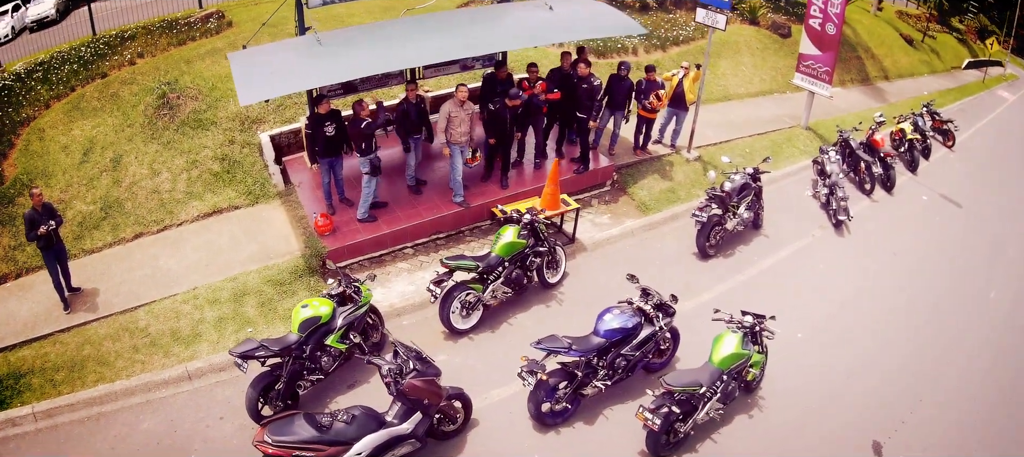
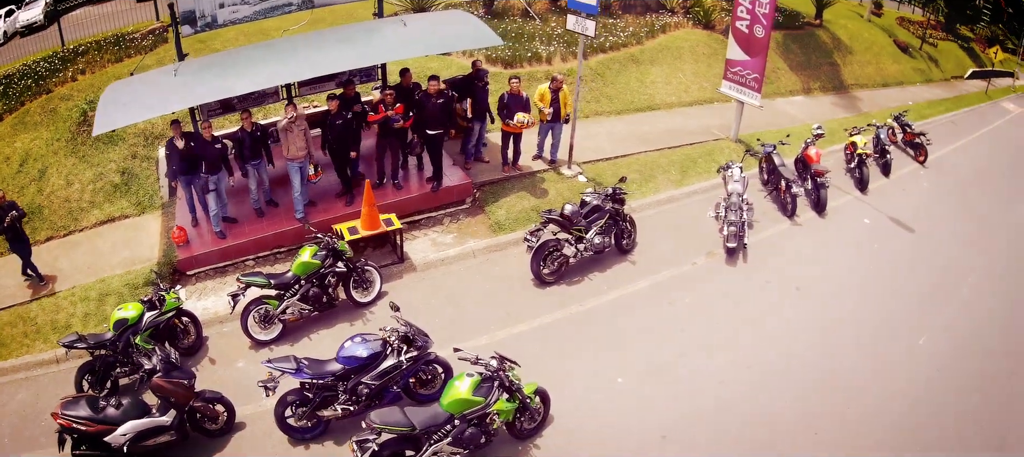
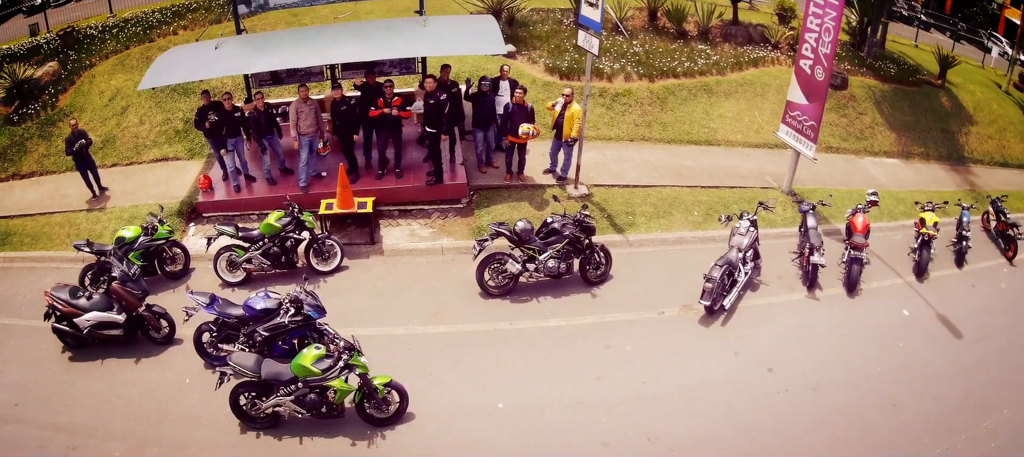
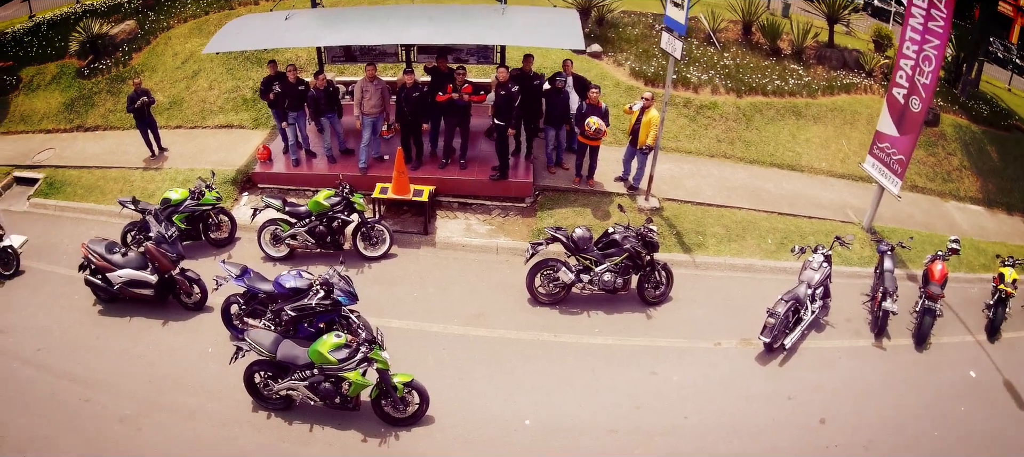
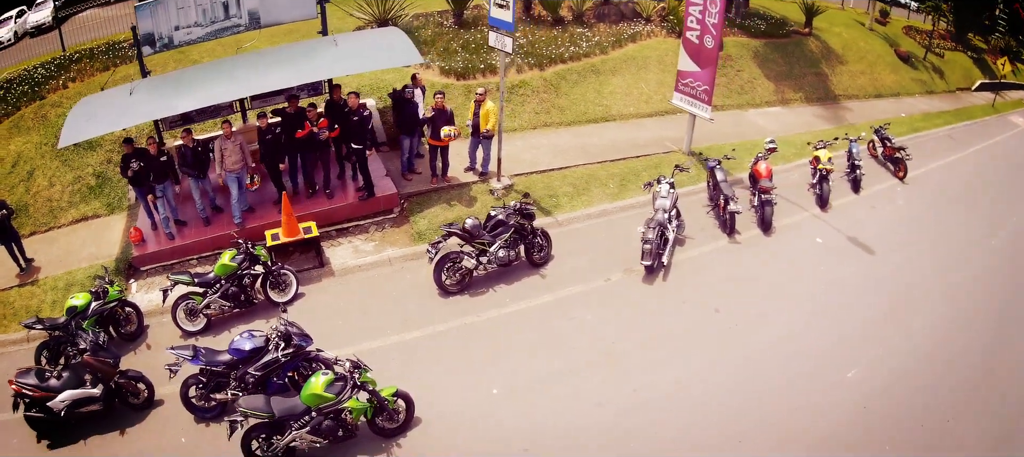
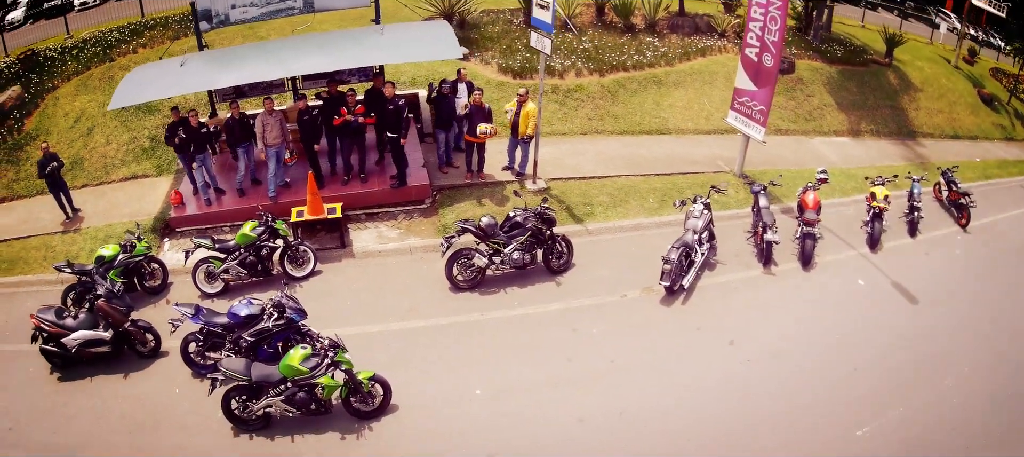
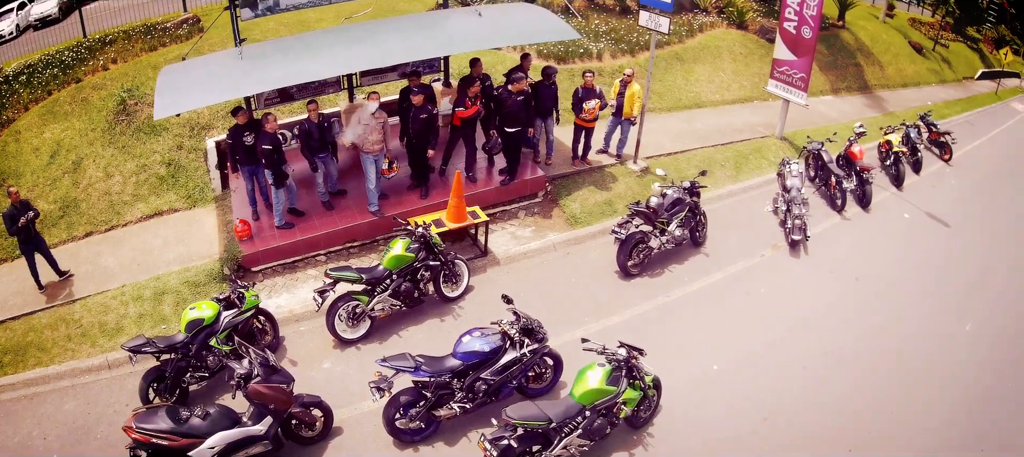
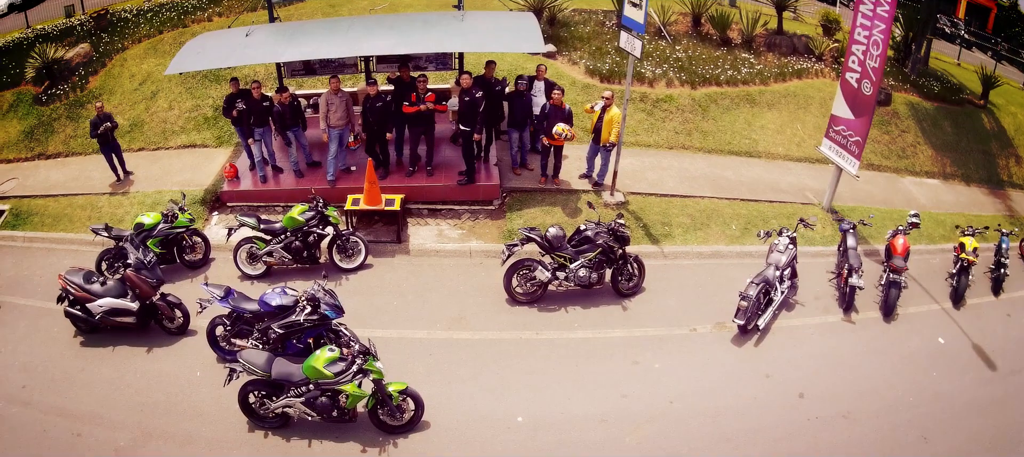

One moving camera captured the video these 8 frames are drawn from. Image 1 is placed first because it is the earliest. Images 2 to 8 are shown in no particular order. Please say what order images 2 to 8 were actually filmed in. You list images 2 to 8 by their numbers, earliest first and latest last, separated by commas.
7, 2, 5, 6, 3, 8, 4
